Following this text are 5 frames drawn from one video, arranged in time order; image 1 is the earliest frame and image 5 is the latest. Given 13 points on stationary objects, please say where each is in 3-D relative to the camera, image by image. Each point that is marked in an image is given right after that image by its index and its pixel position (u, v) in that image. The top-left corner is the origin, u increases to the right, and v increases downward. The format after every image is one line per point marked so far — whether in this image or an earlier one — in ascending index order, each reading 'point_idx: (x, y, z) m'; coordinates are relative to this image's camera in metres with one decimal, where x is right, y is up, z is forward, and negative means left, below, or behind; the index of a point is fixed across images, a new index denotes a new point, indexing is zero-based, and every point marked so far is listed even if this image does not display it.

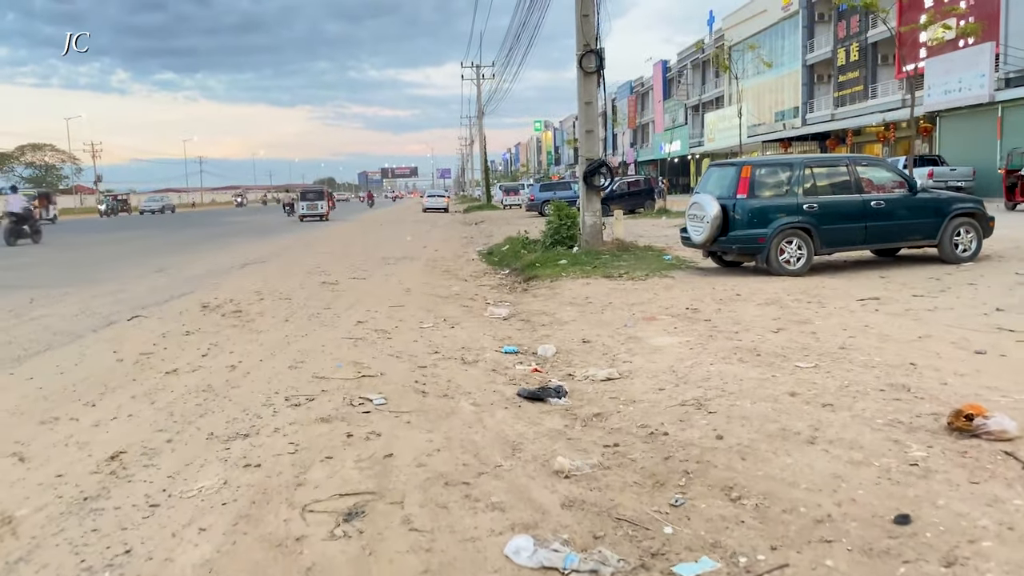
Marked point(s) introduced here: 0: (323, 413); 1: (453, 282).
0: (-1.2, -0.8, +5.2) m
1: (-0.9, +0.1, +13.0) m
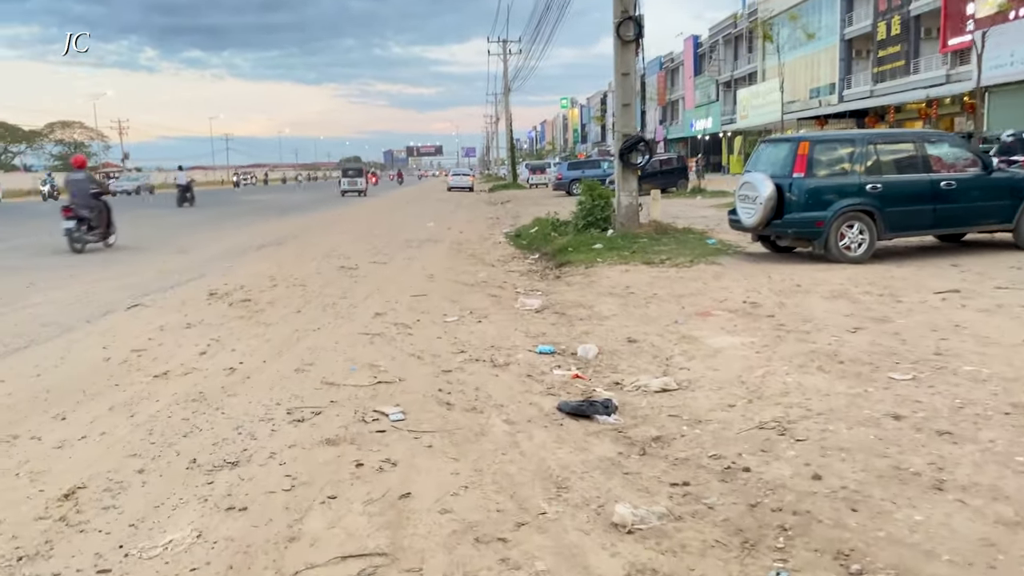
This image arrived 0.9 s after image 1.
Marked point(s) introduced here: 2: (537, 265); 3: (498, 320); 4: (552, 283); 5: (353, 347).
0: (-1.0, -0.8, +4.4) m
1: (-0.5, +0.3, +12.1) m
2: (+0.4, +0.3, +12.2) m
3: (-0.1, -0.3, +7.8) m
4: (+0.5, +0.1, +10.3) m
5: (-1.3, -0.5, +6.6) m
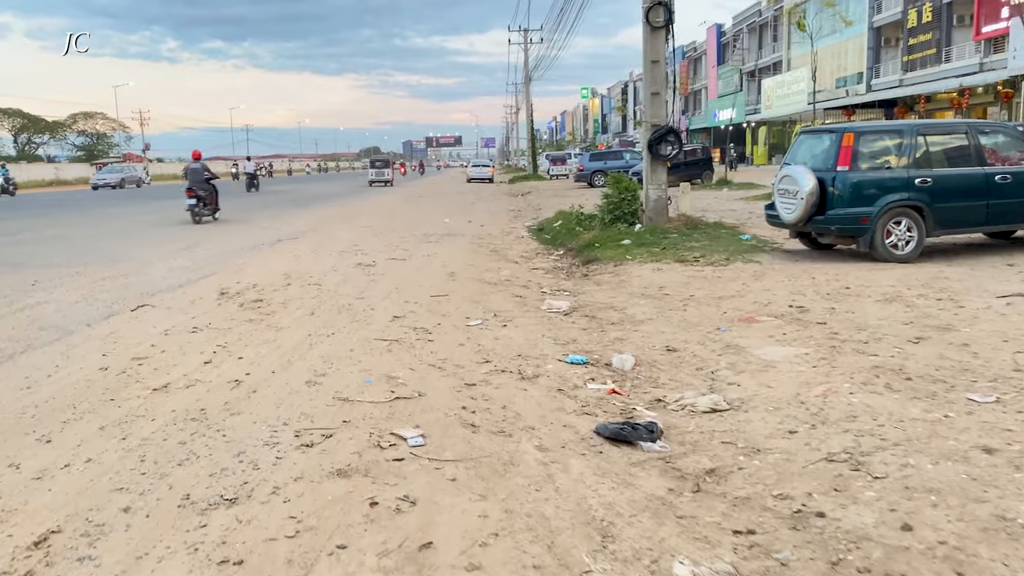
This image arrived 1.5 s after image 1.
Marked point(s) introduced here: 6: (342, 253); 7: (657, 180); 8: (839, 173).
0: (-0.8, -0.8, +3.9) m
1: (-0.1, +0.3, +11.6) m
2: (+0.7, +0.4, +11.7) m
3: (+0.1, -0.3, +7.3) m
4: (+0.8, +0.1, +9.8) m
5: (-1.0, -0.5, +6.1) m
6: (-2.5, +0.5, +12.4) m
7: (+2.4, +1.8, +13.9) m
8: (+3.8, +1.3, +9.6) m
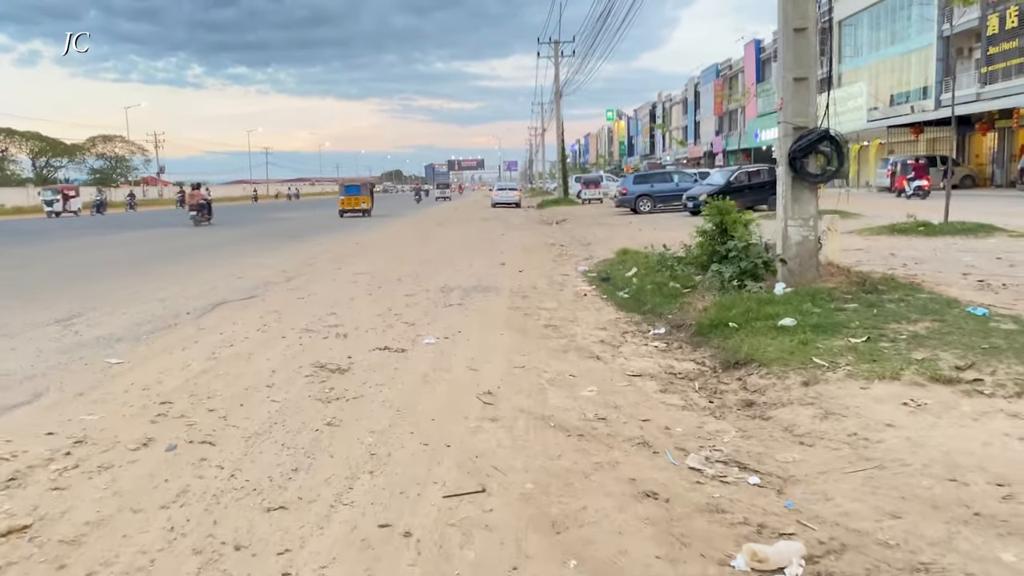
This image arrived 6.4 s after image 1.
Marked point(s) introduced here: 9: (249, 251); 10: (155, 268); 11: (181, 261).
0: (-0.4, -1.5, -1.1) m
1: (+0.5, -0.6, +6.7) m
2: (+1.3, -0.6, +6.7) m
3: (+0.6, -1.1, +2.3) m
4: (+1.4, -0.8, +4.8) m
5: (-0.6, -1.3, +1.1) m
6: (-1.9, -0.4, +7.4) m
7: (+3.1, +0.8, +8.9) m
8: (+4.3, +0.4, +4.5) m
9: (-5.2, +0.7, +16.2) m
10: (-5.5, +0.3, +12.8) m
11: (-5.6, +0.4, +14.0) m
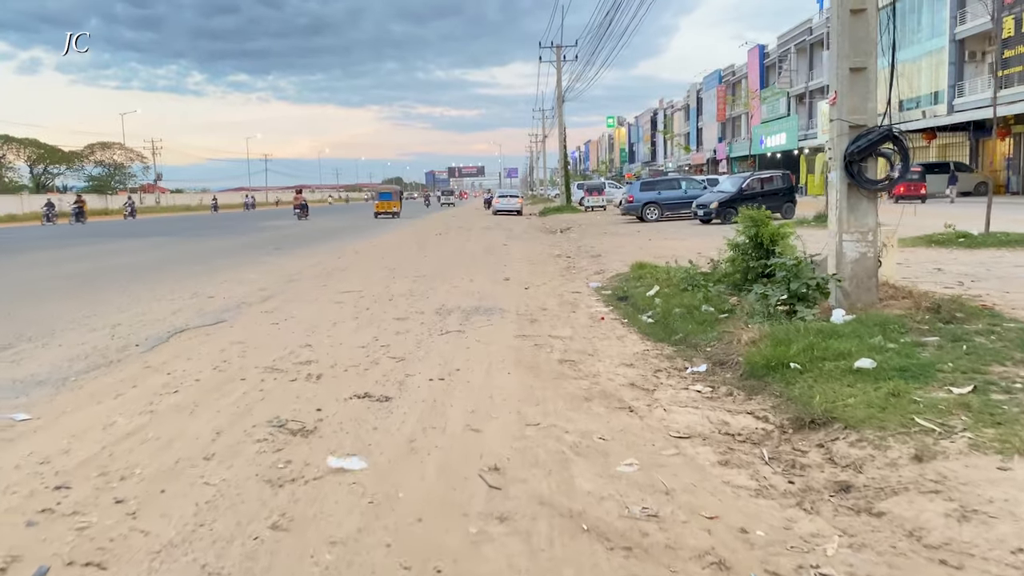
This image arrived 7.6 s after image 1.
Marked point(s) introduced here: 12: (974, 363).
0: (-0.3, -1.7, -2.4) m
1: (+0.6, -0.8, +5.3) m
2: (+1.4, -0.8, +5.3) m
3: (+0.7, -1.3, +1.0) m
4: (+1.5, -1.0, +3.4) m
5: (-0.5, -1.4, -0.2) m
6: (-1.8, -0.7, +6.1) m
7: (+3.2, +0.6, +7.6) m
8: (+4.4, +0.2, +3.2) m
9: (-5.1, +0.4, +14.8) m
10: (-5.5, 0.0, +11.4) m
11: (-5.5, +0.2, +12.7) m
12: (+3.2, -0.5, +5.5) m
